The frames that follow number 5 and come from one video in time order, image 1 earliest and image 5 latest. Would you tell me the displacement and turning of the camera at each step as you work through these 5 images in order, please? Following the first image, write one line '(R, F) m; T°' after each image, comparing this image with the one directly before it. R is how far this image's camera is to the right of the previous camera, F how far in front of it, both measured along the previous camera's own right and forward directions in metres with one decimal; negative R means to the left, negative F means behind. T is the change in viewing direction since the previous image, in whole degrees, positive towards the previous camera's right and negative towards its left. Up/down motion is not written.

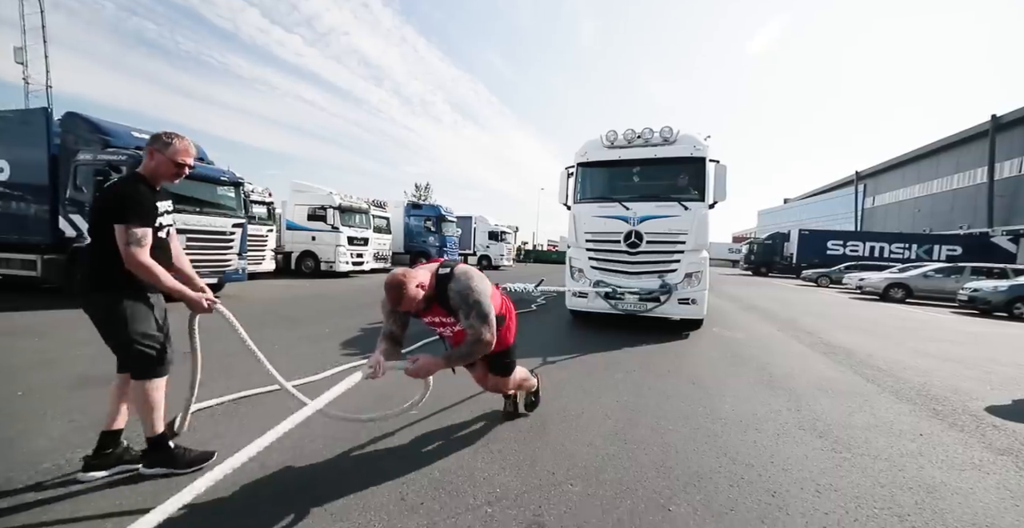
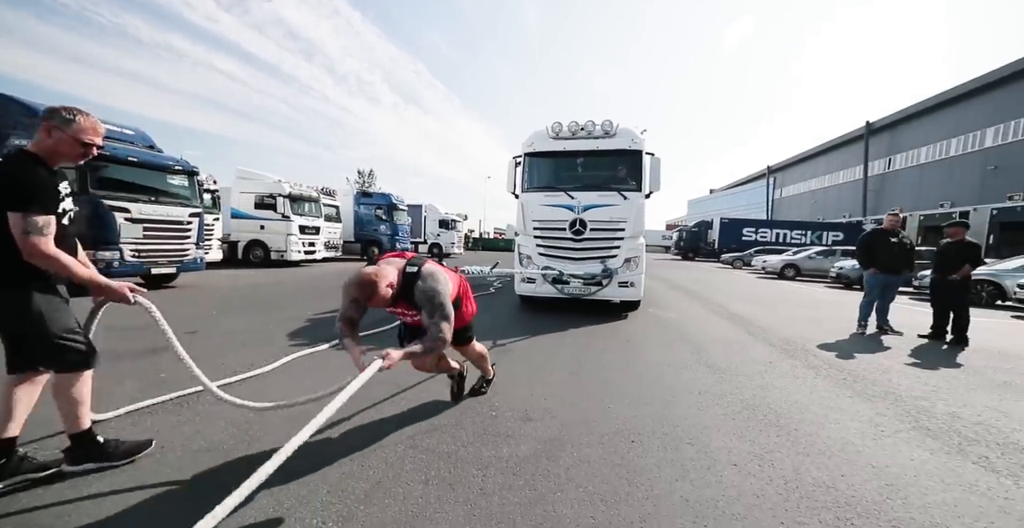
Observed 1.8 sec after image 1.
(-0.4, -0.9) m; +8°
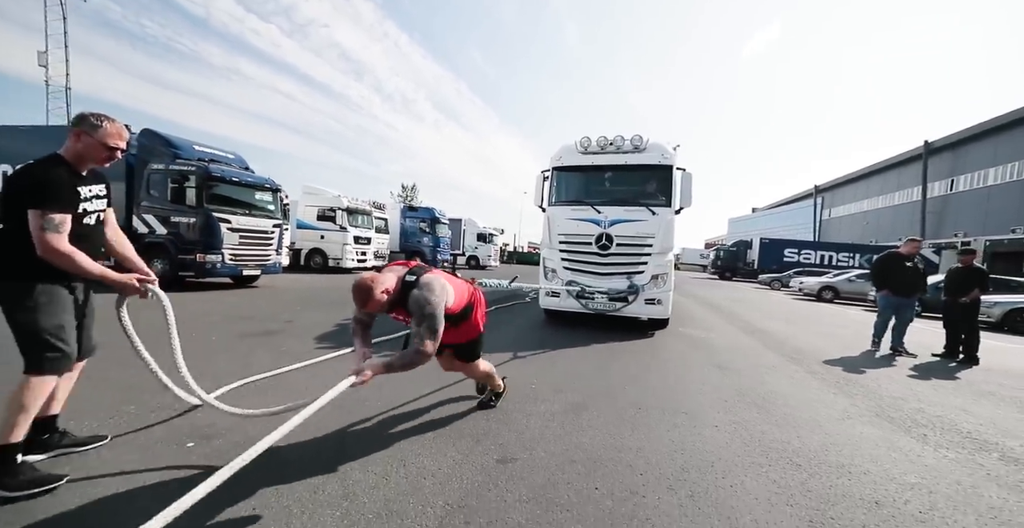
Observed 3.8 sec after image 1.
(-0.1, -0.9) m; -5°
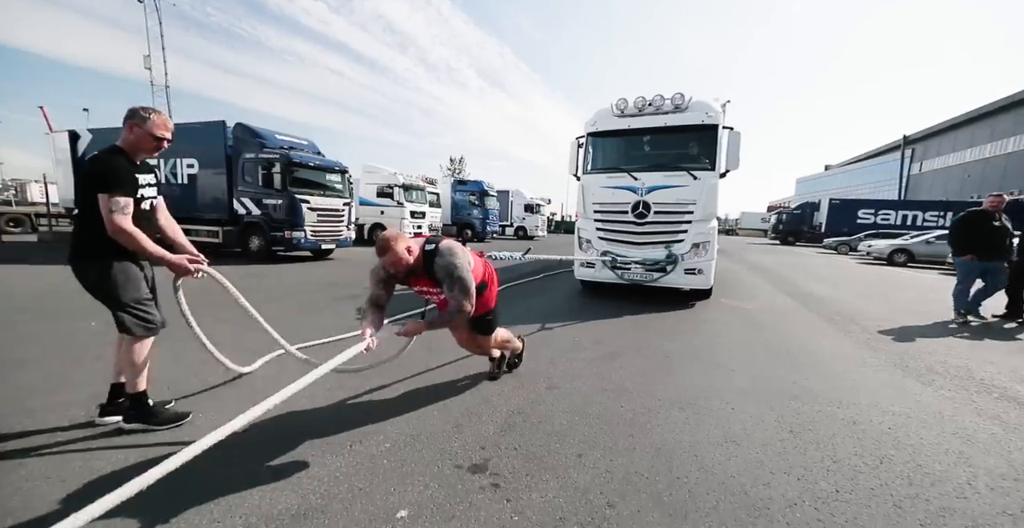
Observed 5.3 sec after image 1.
(0.0, -0.6) m; -7°
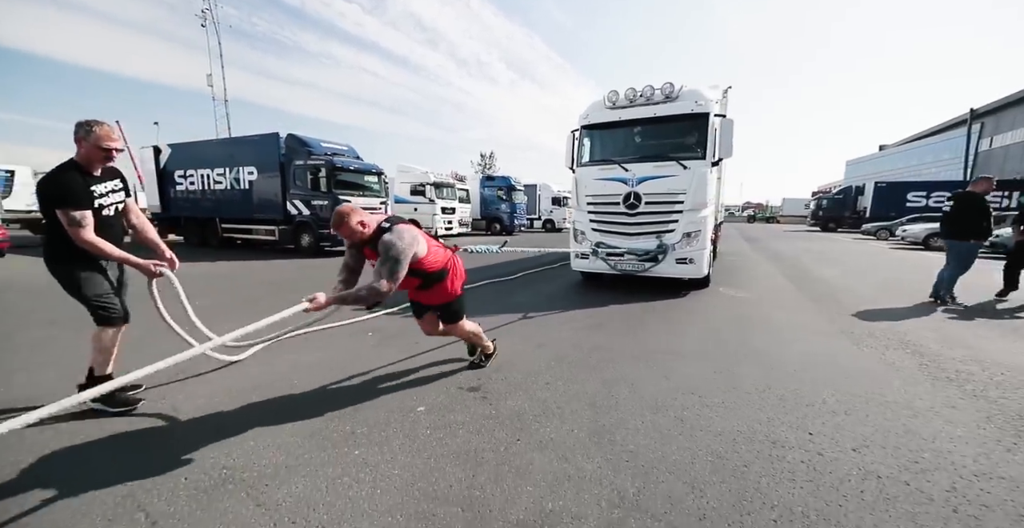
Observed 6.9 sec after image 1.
(+0.4, -0.8) m; -5°
